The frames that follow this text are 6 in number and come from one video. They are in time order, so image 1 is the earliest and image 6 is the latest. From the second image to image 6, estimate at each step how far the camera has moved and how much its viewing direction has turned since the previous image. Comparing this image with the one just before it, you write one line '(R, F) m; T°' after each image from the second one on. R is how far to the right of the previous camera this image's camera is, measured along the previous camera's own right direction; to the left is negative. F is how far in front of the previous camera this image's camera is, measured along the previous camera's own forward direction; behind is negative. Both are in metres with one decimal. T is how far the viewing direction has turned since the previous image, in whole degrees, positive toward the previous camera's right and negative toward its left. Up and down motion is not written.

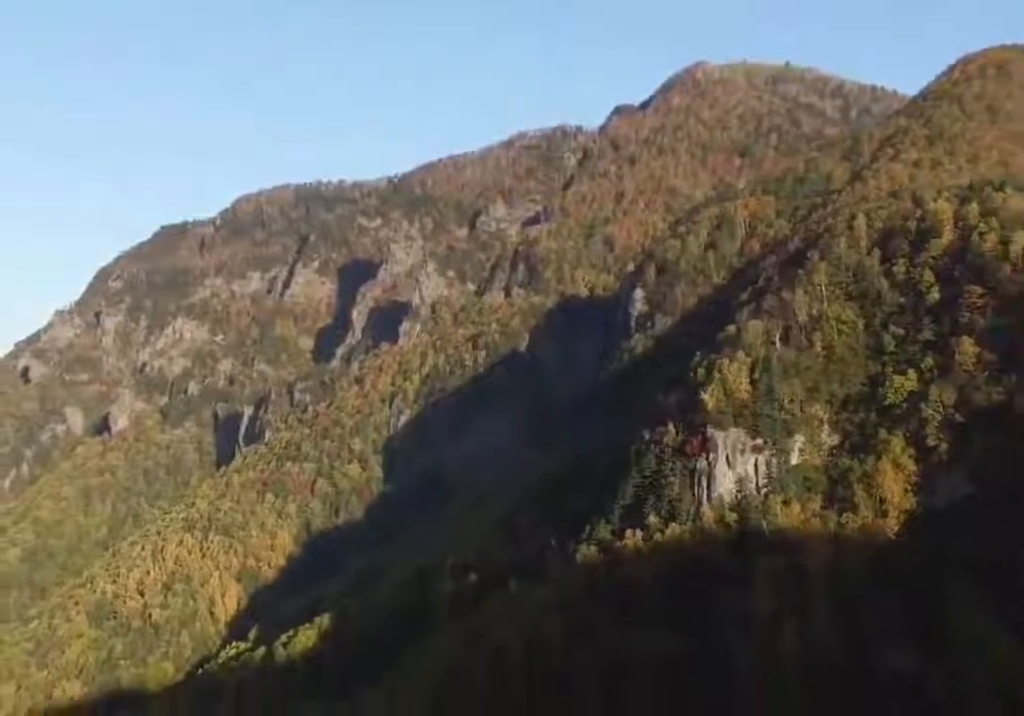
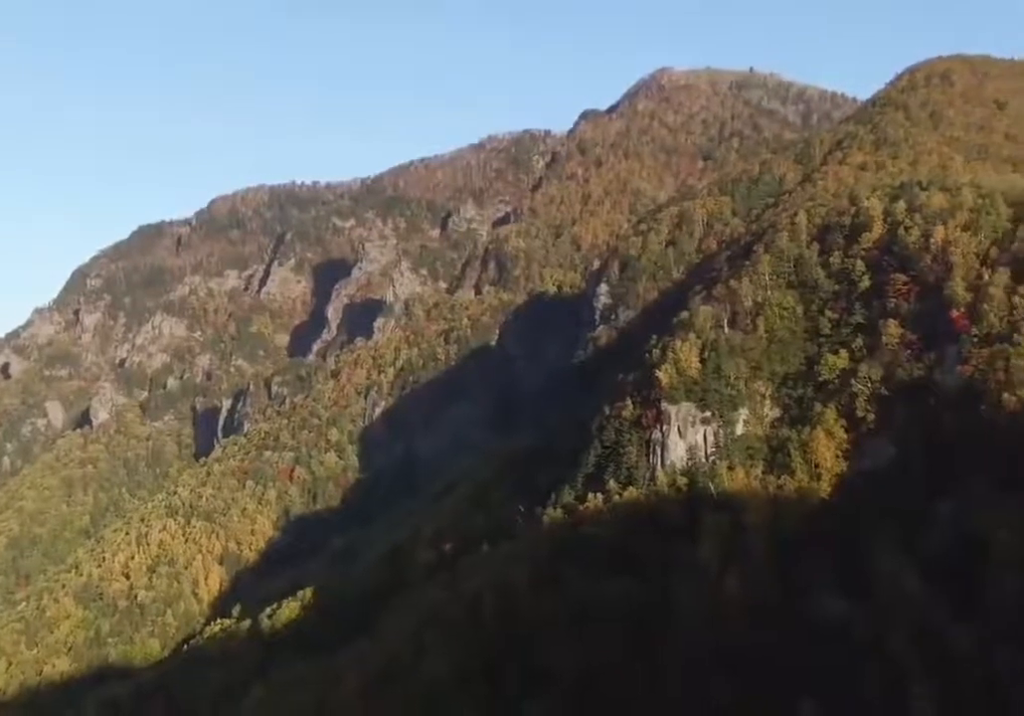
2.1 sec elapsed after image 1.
(-0.3, -9.6) m; +2°
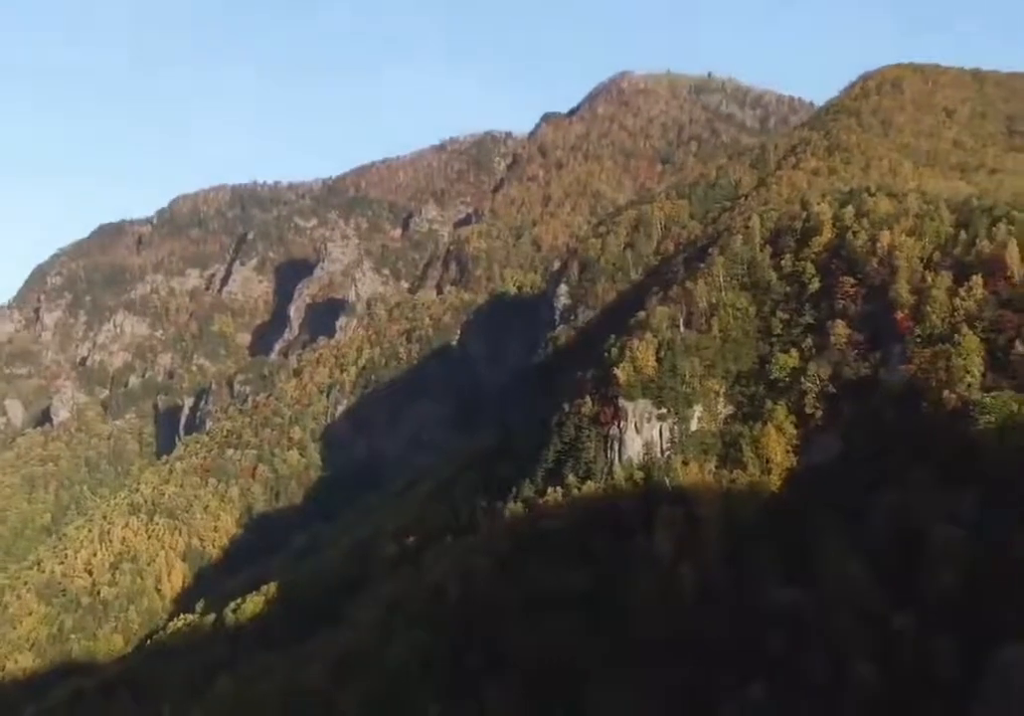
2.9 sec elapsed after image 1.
(-0.3, -3.2) m; +2°
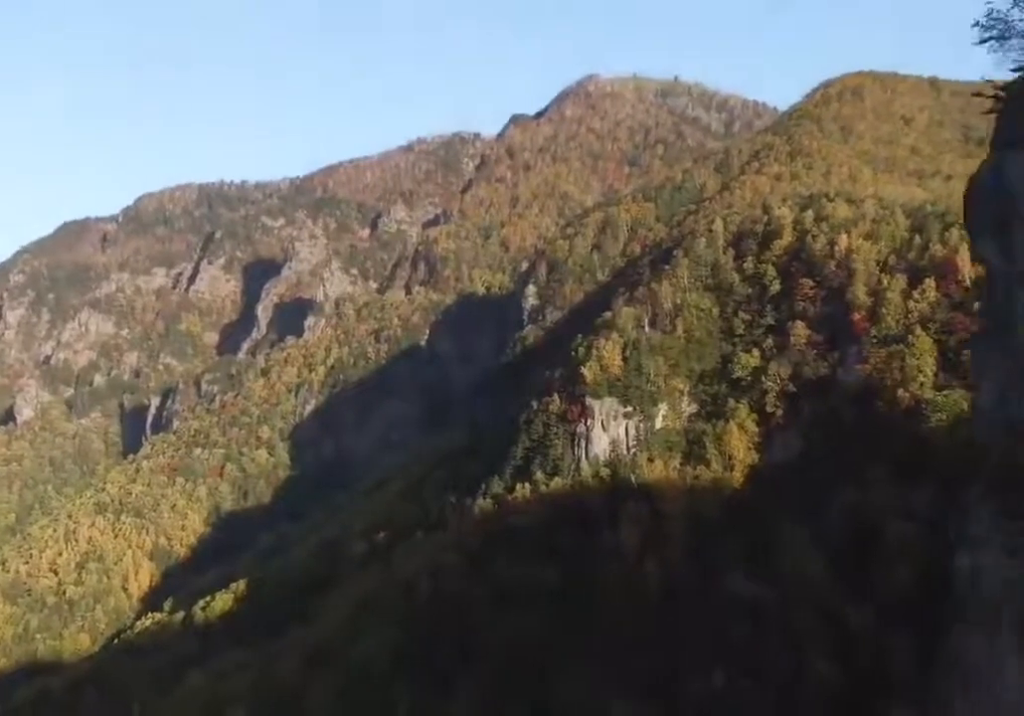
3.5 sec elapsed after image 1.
(-0.3, -2.1) m; +2°
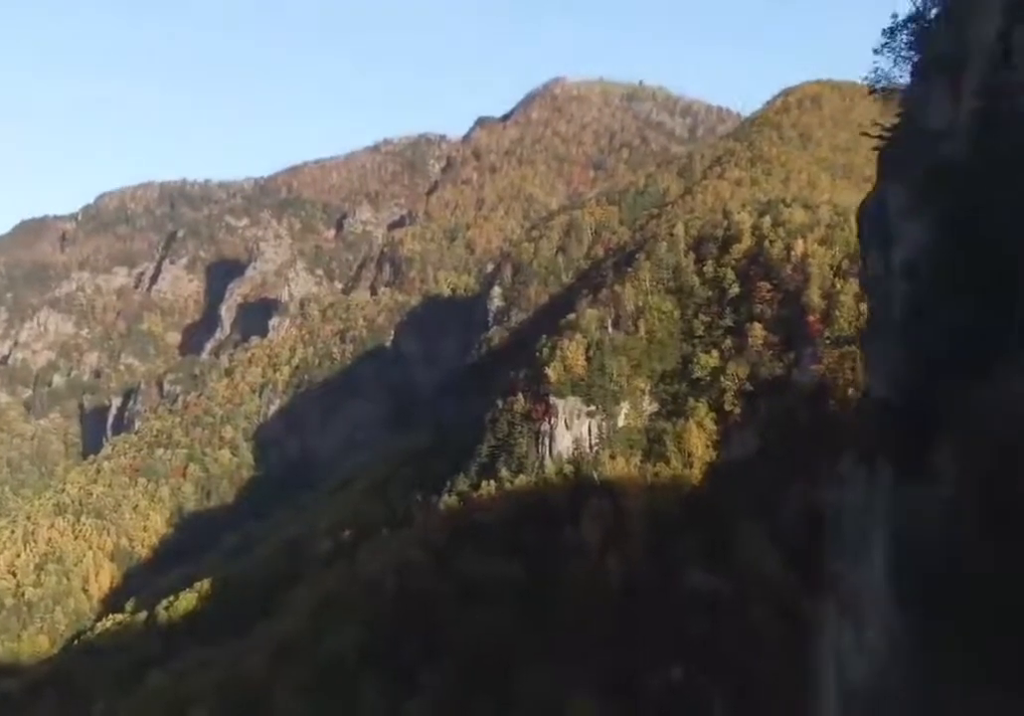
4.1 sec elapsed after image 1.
(0.0, -1.7) m; +2°
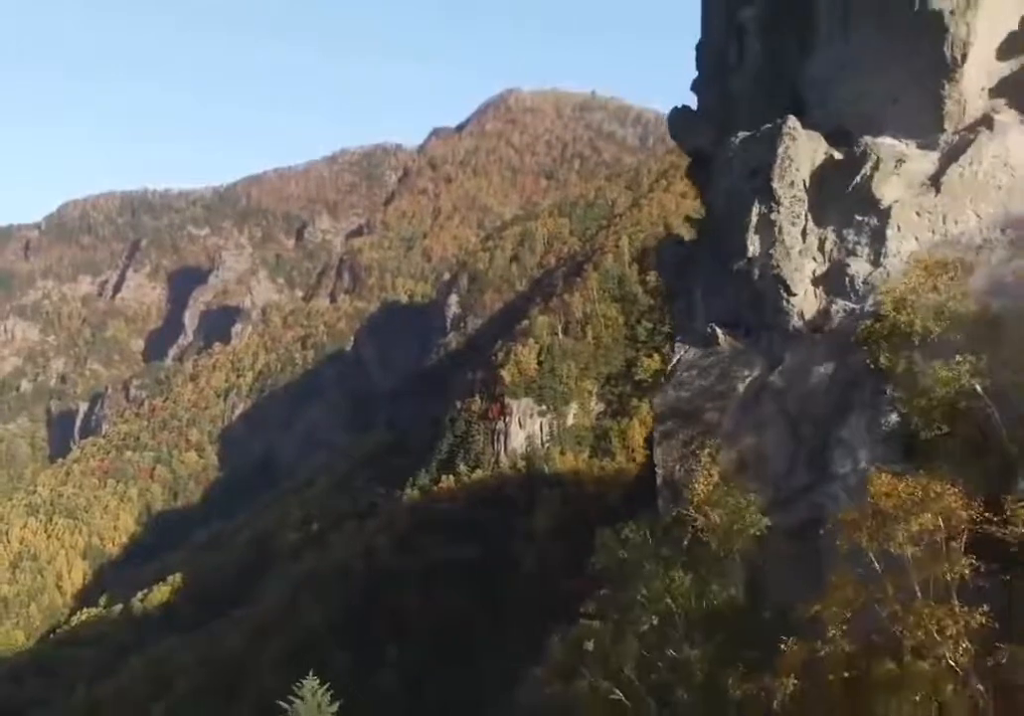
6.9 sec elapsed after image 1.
(-0.3, -9.6) m; +2°
